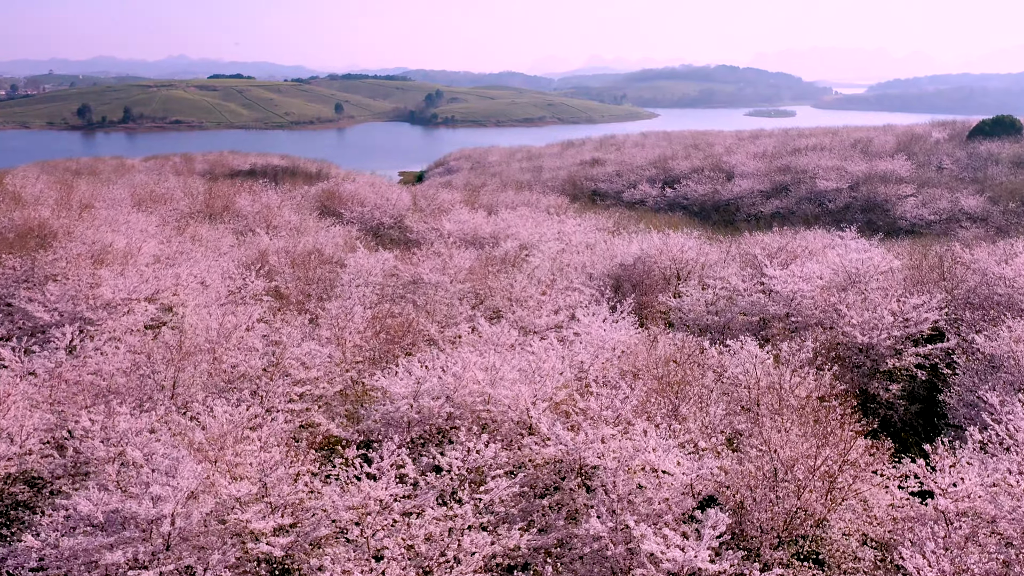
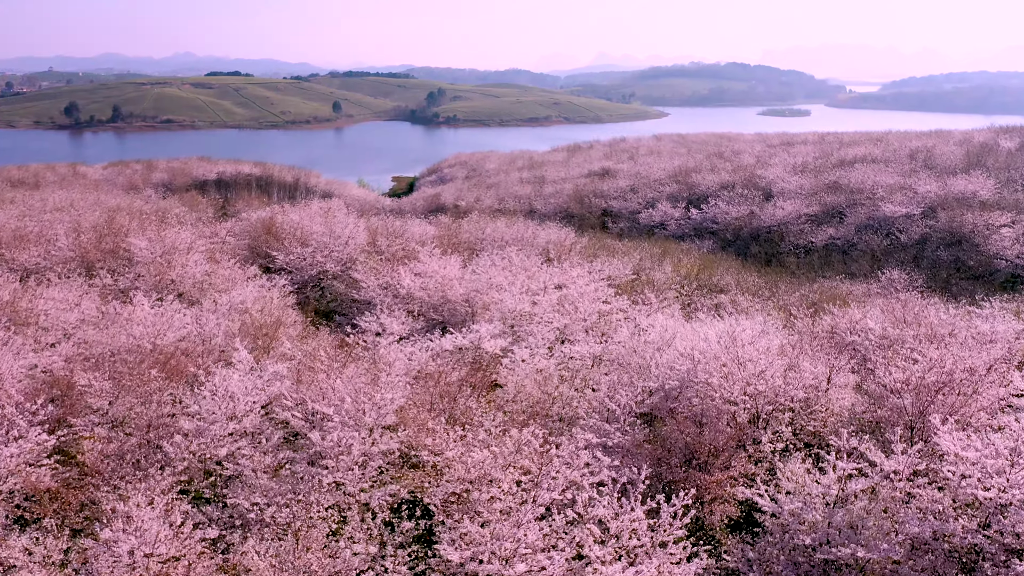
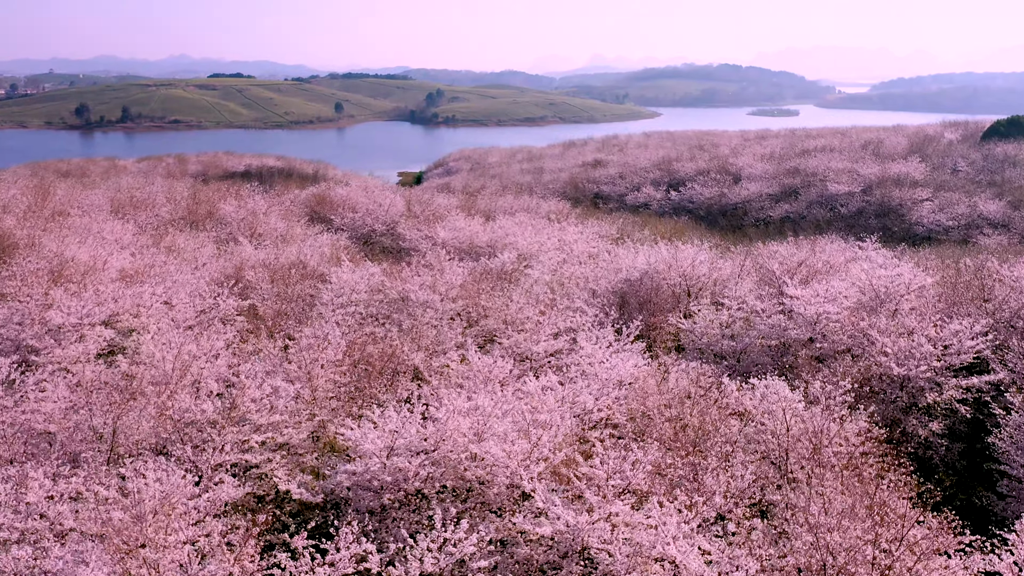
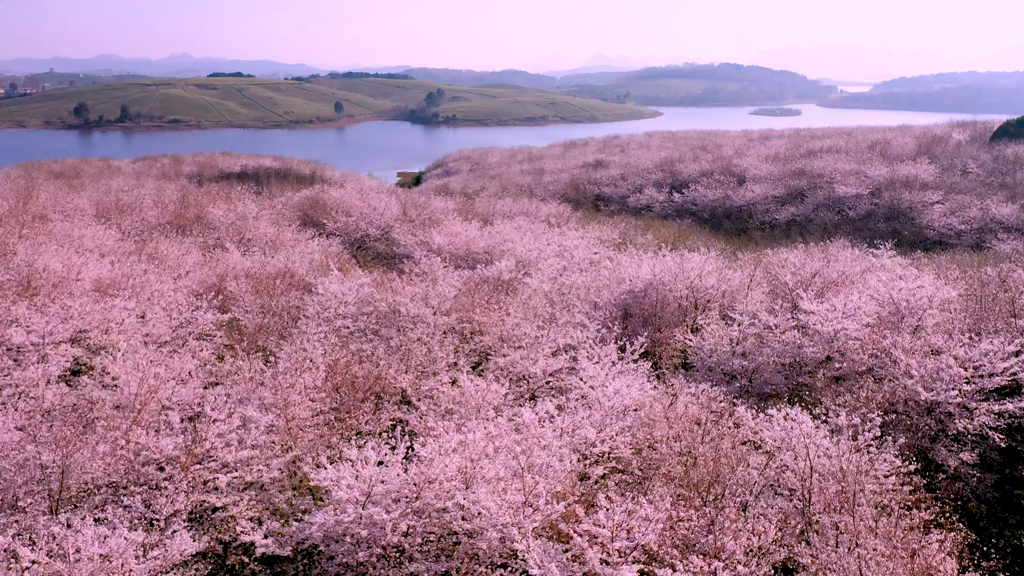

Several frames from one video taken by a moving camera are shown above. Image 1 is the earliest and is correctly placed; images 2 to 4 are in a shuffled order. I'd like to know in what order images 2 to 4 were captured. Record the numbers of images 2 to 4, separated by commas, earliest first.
3, 4, 2
